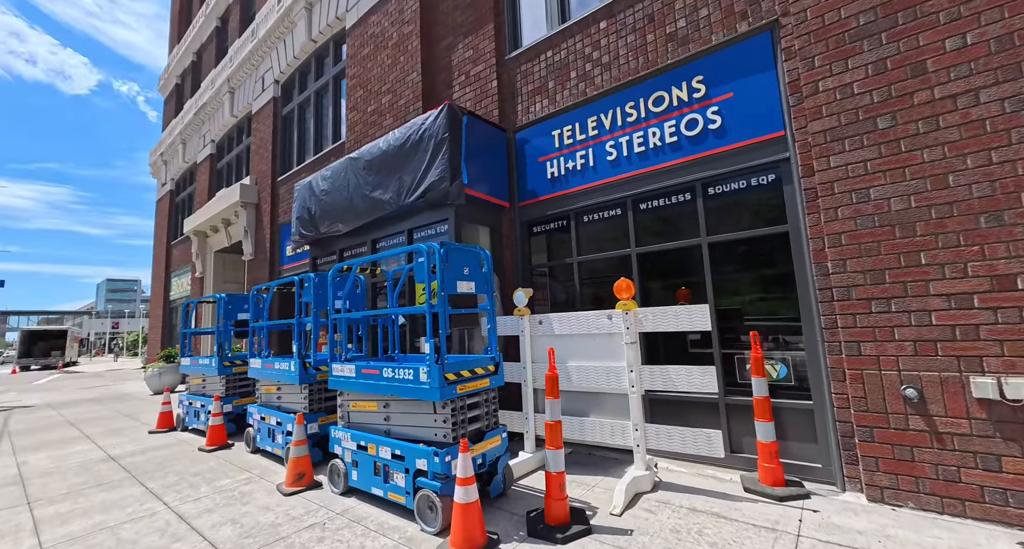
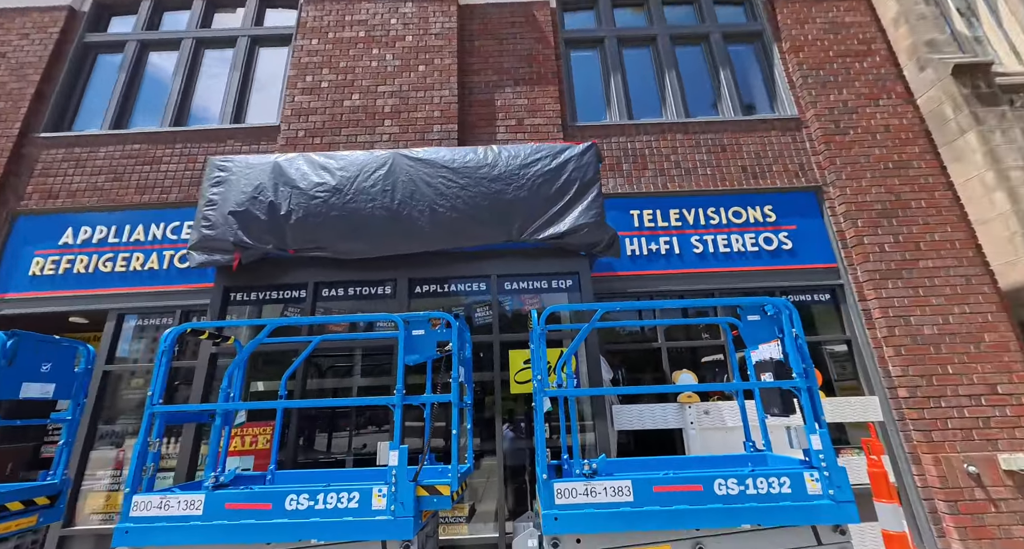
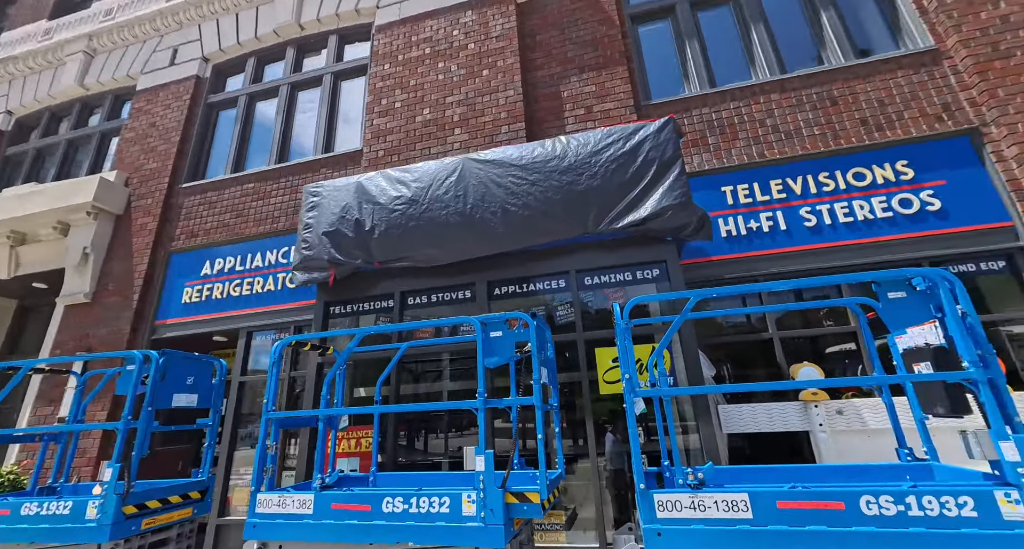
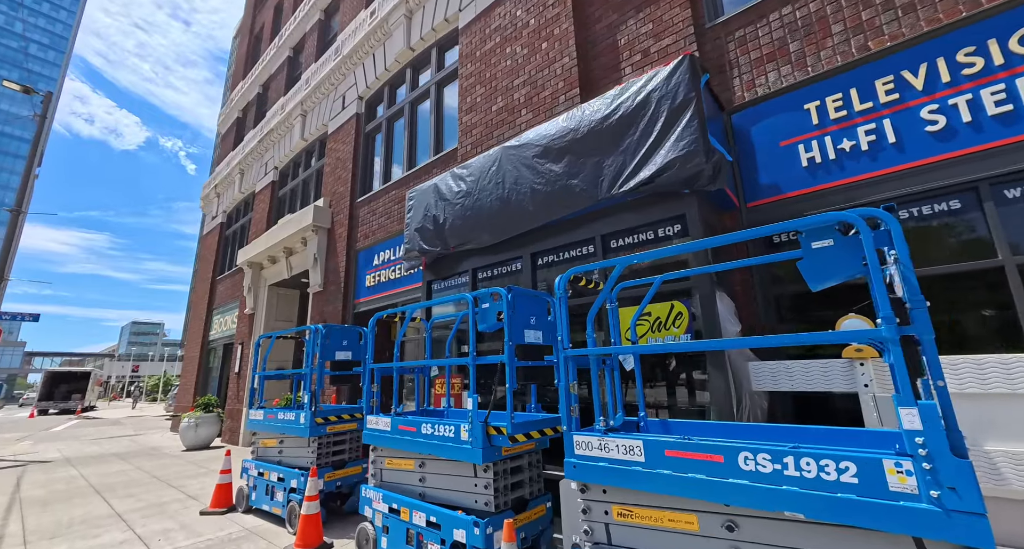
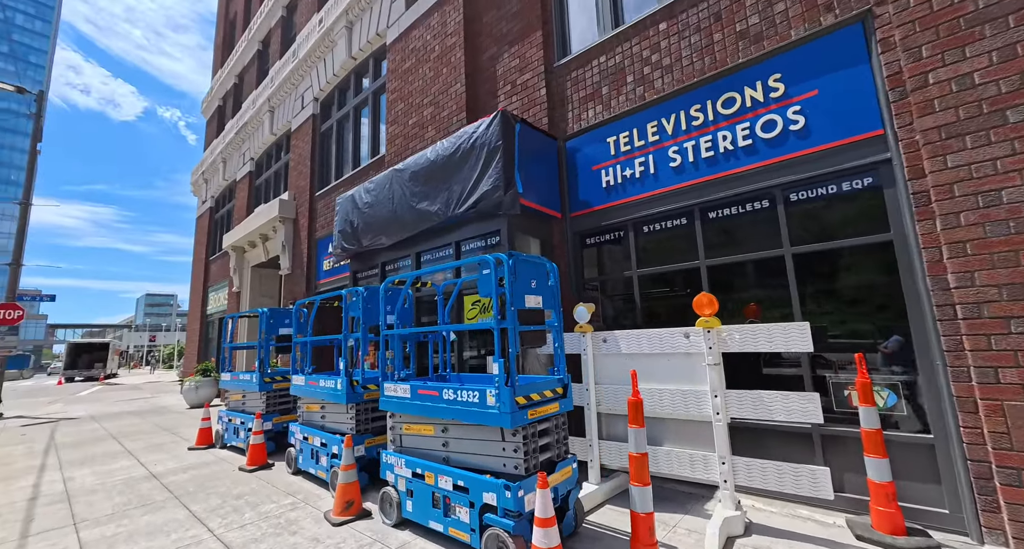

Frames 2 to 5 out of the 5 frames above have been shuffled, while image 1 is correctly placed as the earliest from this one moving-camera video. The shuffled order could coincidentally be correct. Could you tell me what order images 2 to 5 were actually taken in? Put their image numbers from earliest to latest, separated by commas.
5, 4, 3, 2
